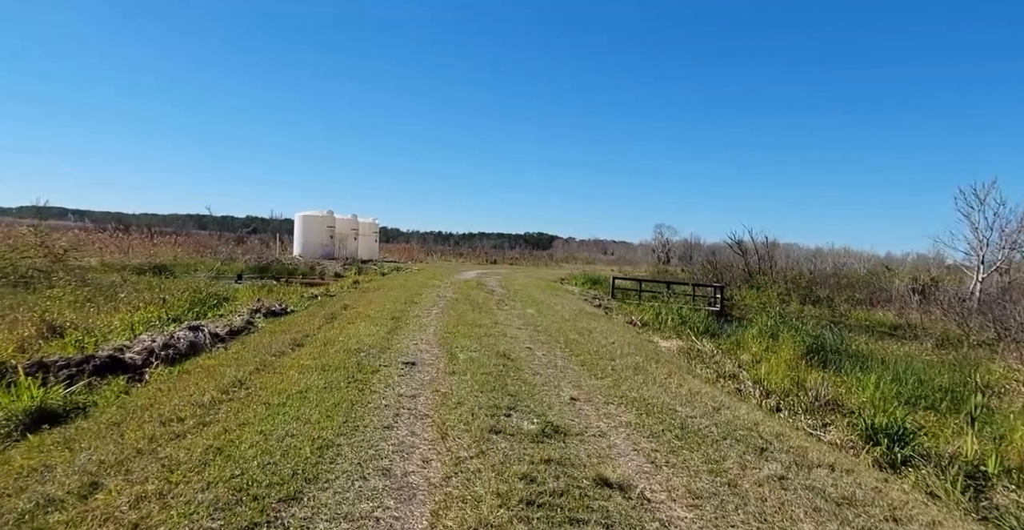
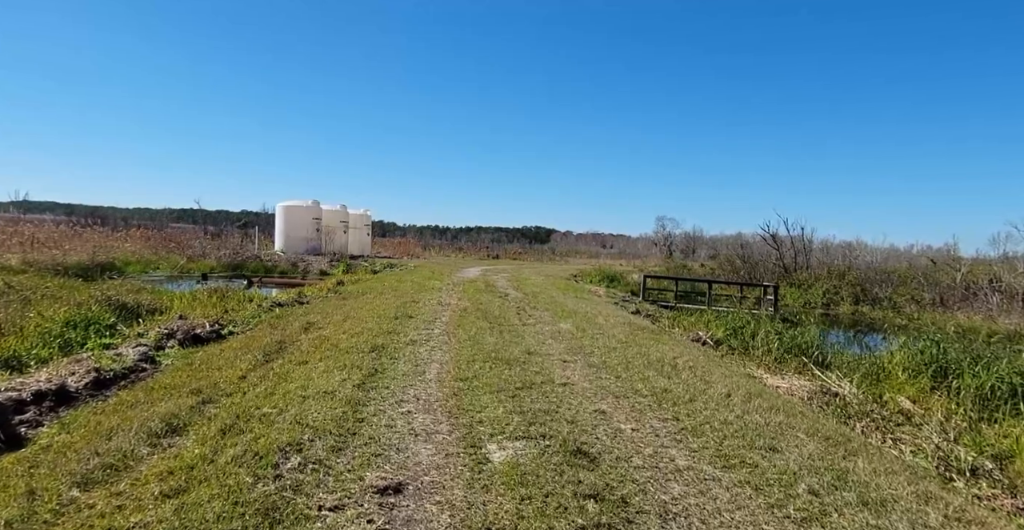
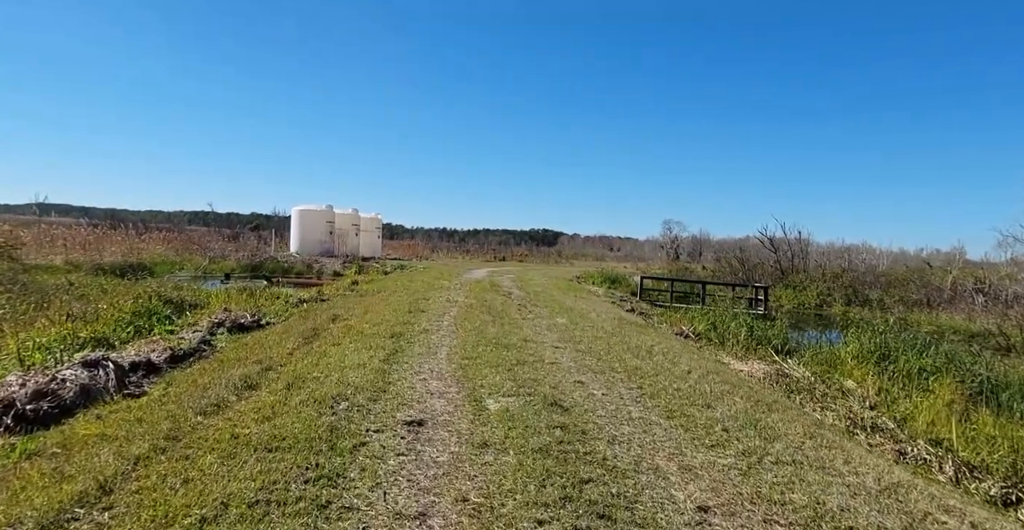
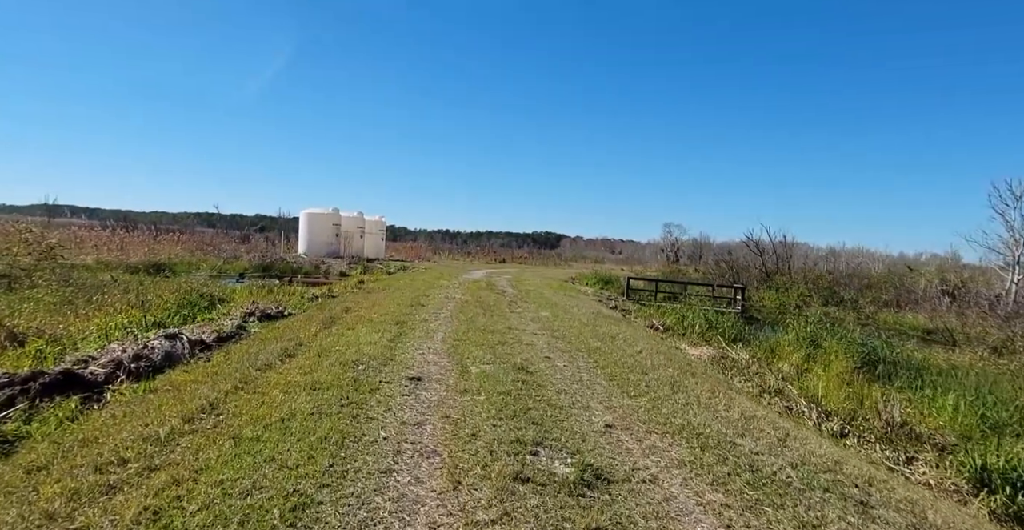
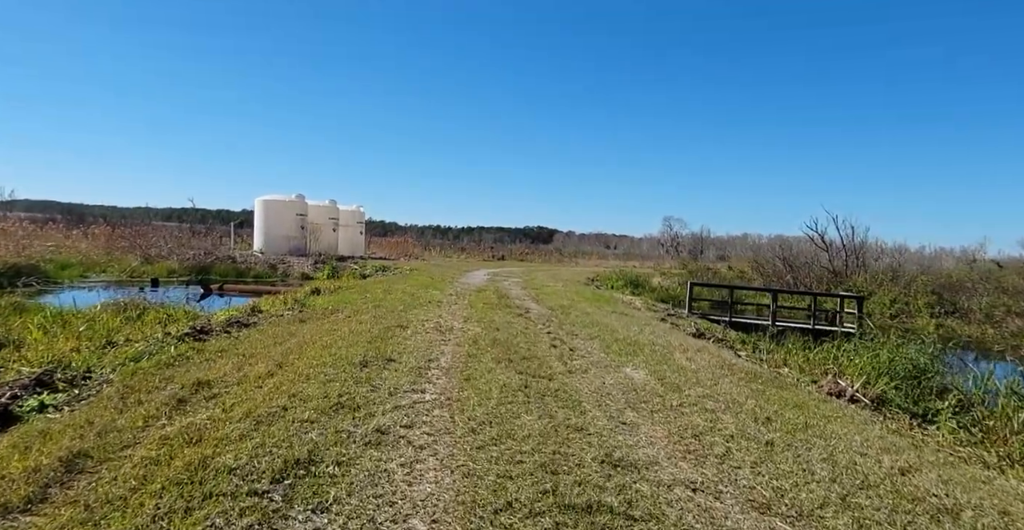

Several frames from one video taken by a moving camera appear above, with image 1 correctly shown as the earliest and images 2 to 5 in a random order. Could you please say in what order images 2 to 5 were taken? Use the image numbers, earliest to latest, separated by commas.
4, 3, 2, 5
